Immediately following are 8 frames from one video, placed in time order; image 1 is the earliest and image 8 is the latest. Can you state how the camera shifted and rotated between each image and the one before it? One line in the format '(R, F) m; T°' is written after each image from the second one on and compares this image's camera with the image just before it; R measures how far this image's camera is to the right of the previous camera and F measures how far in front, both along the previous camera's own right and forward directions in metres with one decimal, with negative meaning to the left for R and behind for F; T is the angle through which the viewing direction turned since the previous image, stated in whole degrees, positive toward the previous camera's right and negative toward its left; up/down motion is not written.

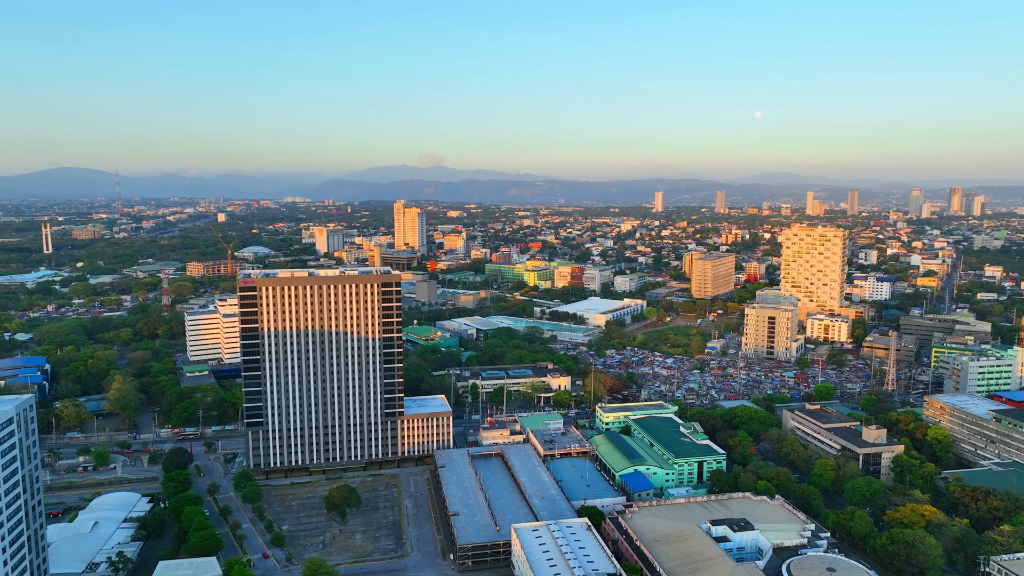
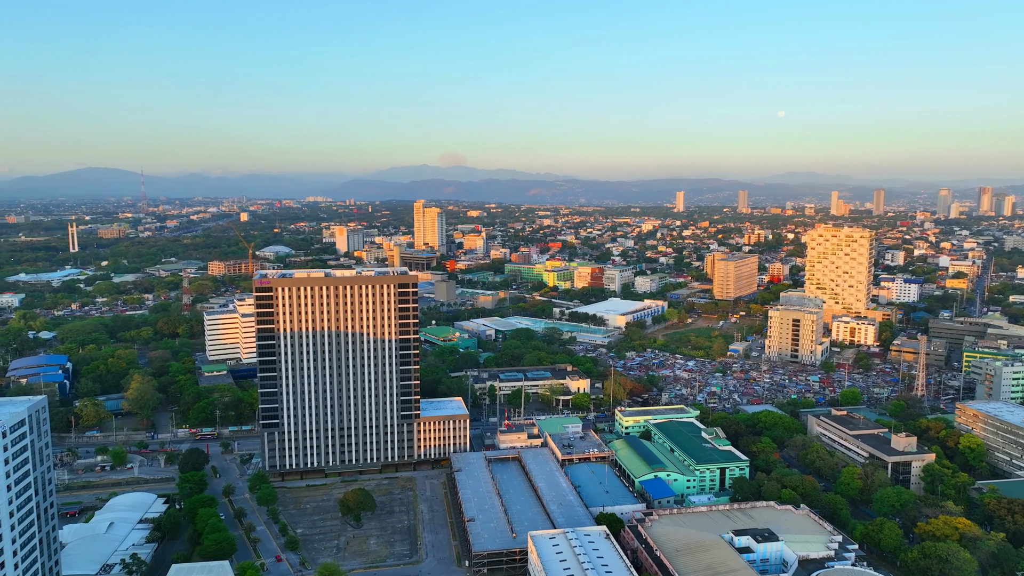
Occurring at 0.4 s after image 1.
(+0.1, +0.6) m; -2°
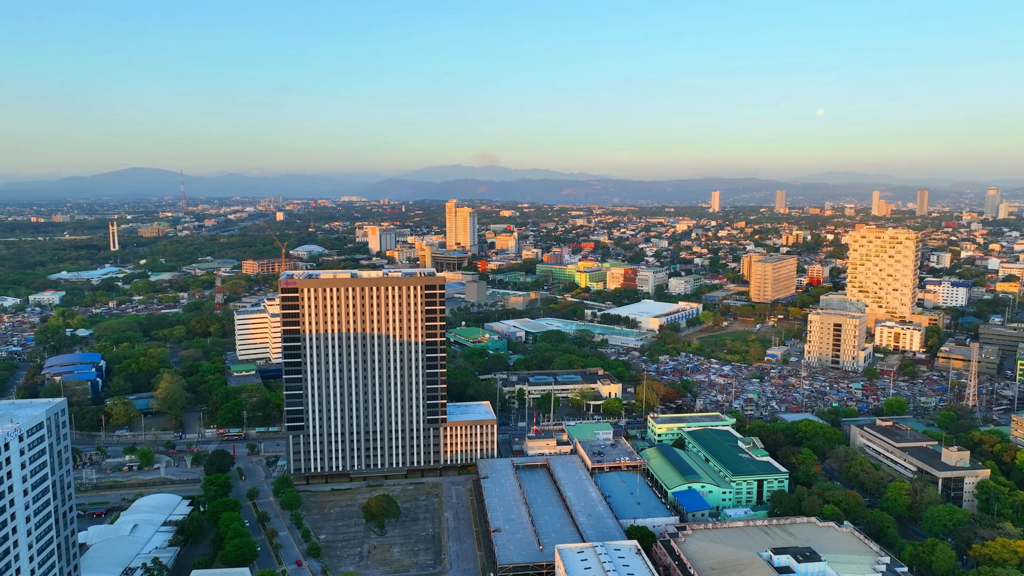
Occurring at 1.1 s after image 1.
(+0.2, +1.0) m; -3°
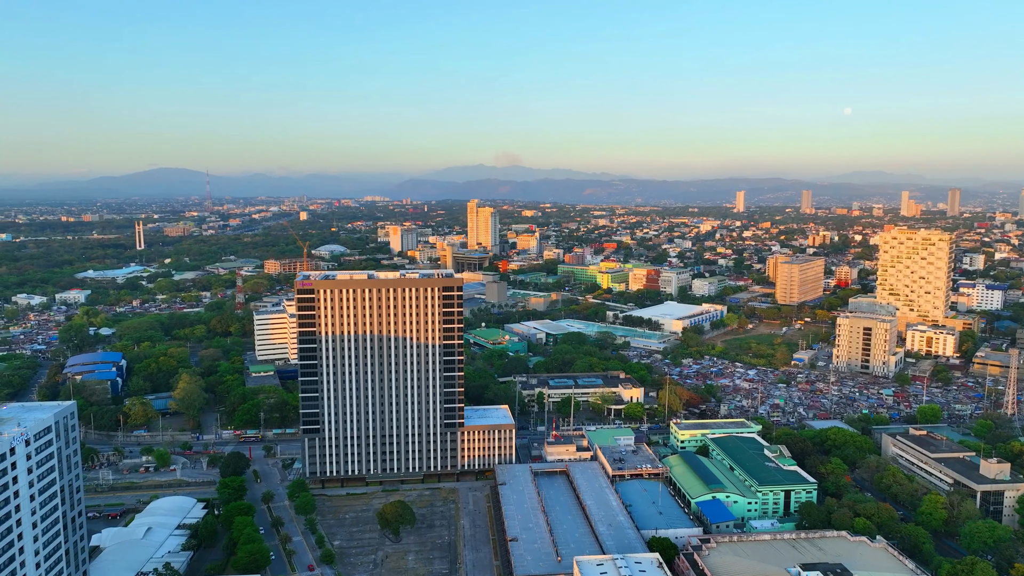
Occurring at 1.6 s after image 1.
(+0.1, +0.8) m; -2°
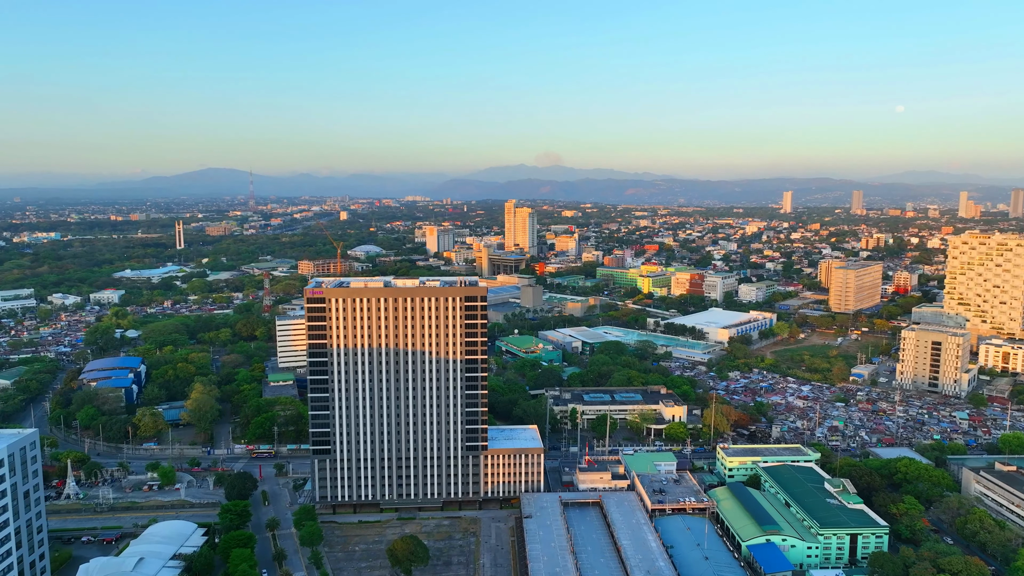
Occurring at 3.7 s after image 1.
(+0.5, +3.4) m; -3°
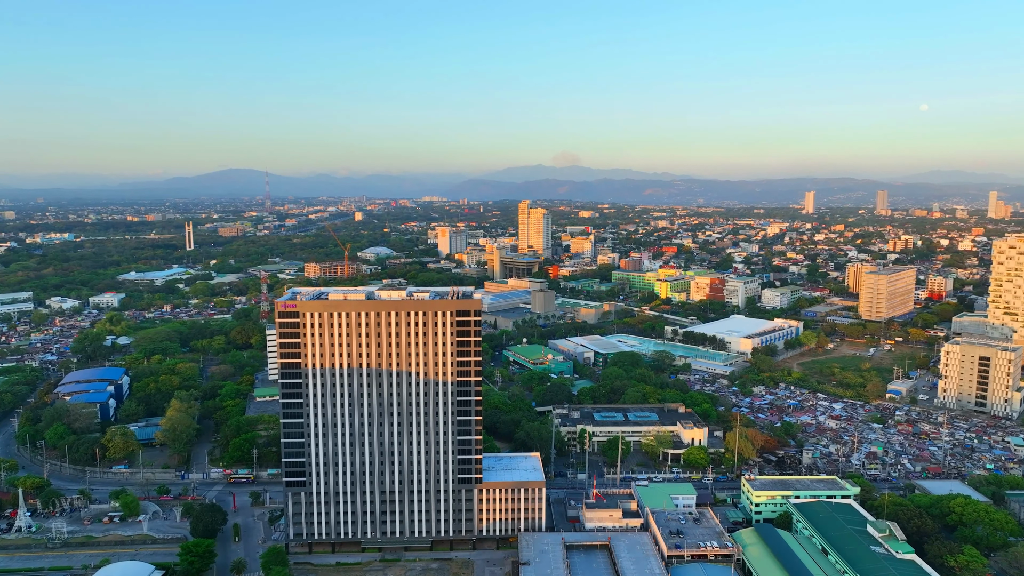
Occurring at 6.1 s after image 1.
(+0.8, +3.8) m; -1°
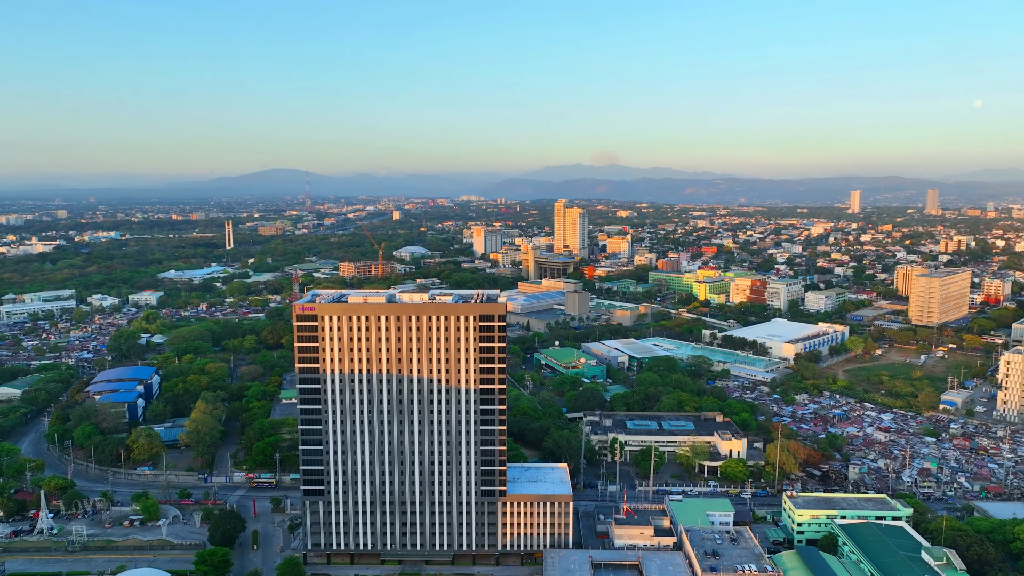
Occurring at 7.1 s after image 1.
(+0.4, +1.4) m; -3°
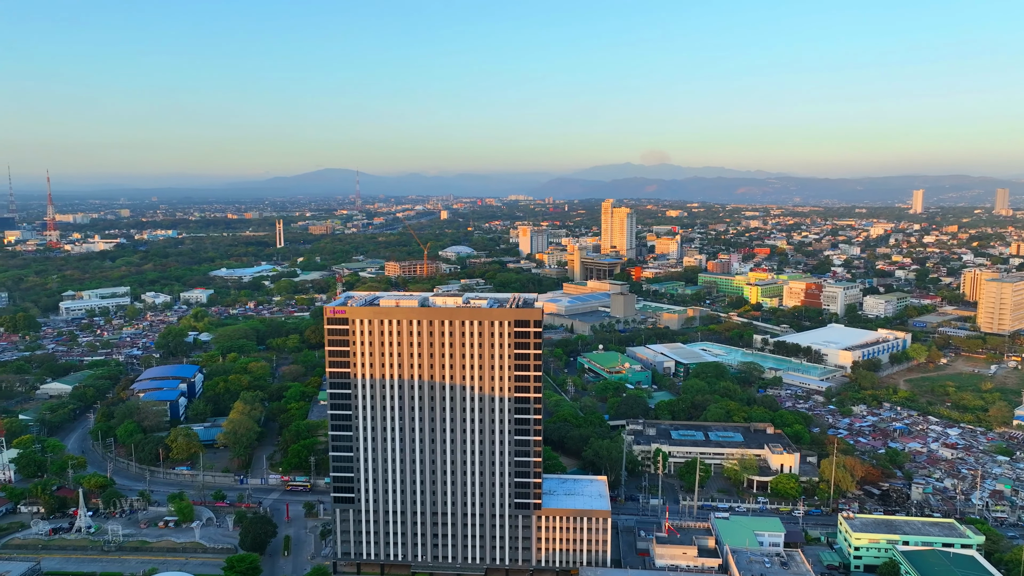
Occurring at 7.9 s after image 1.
(+0.4, +1.2) m; -4°
